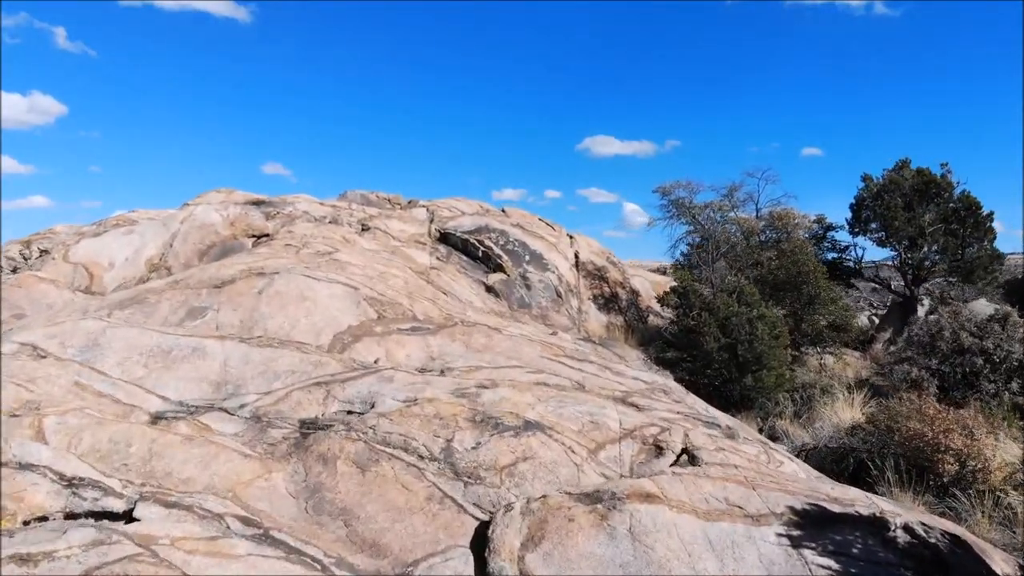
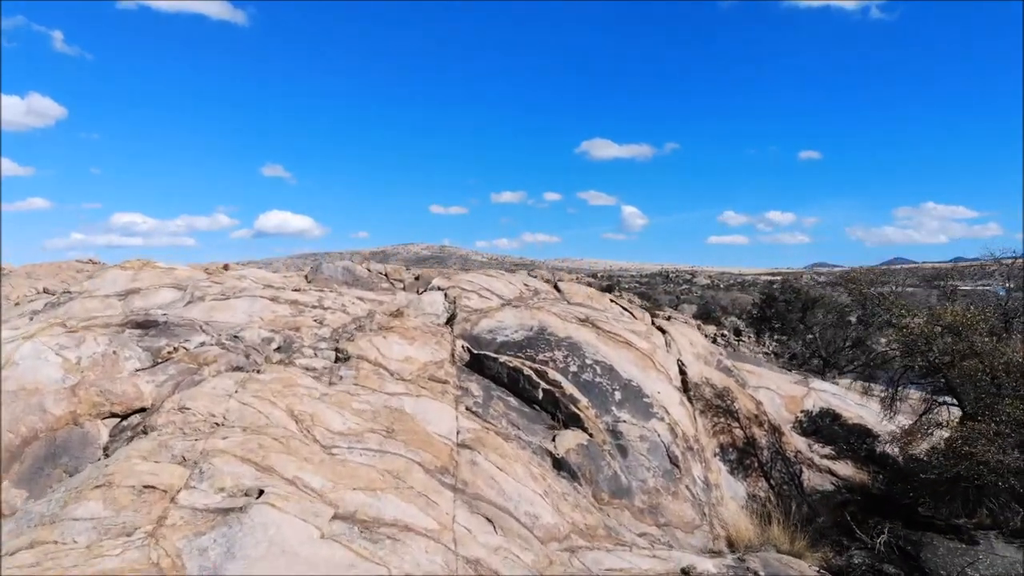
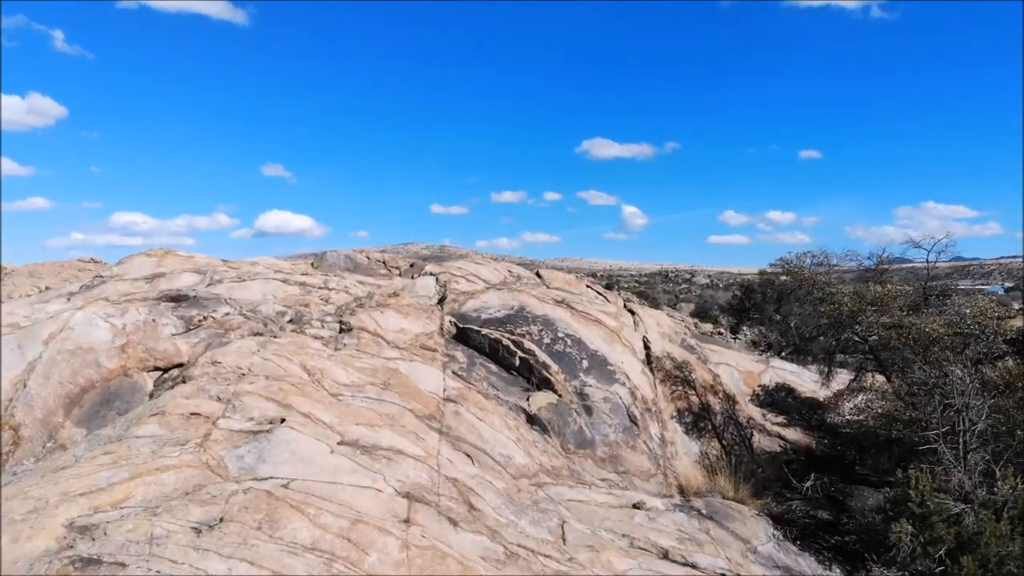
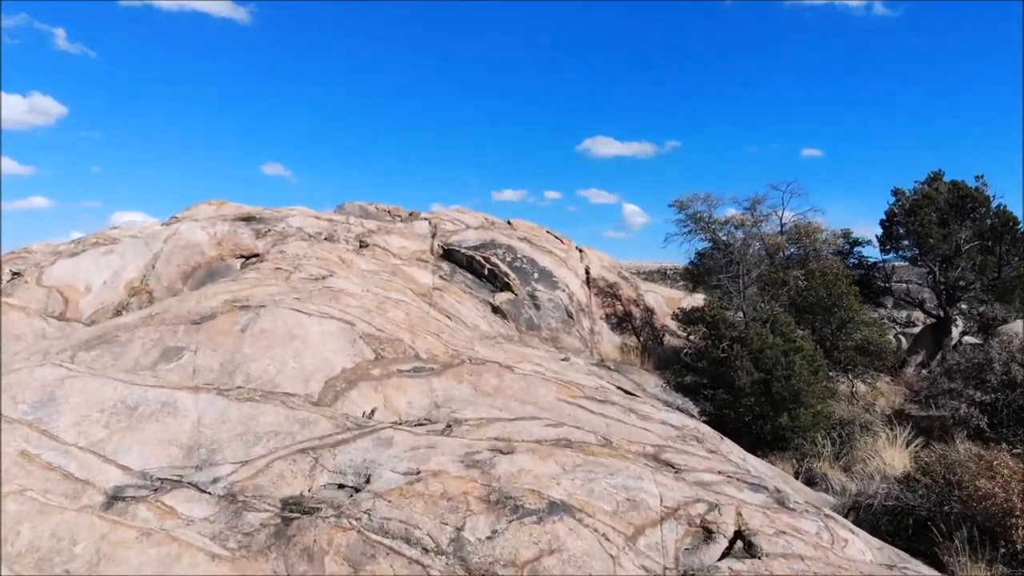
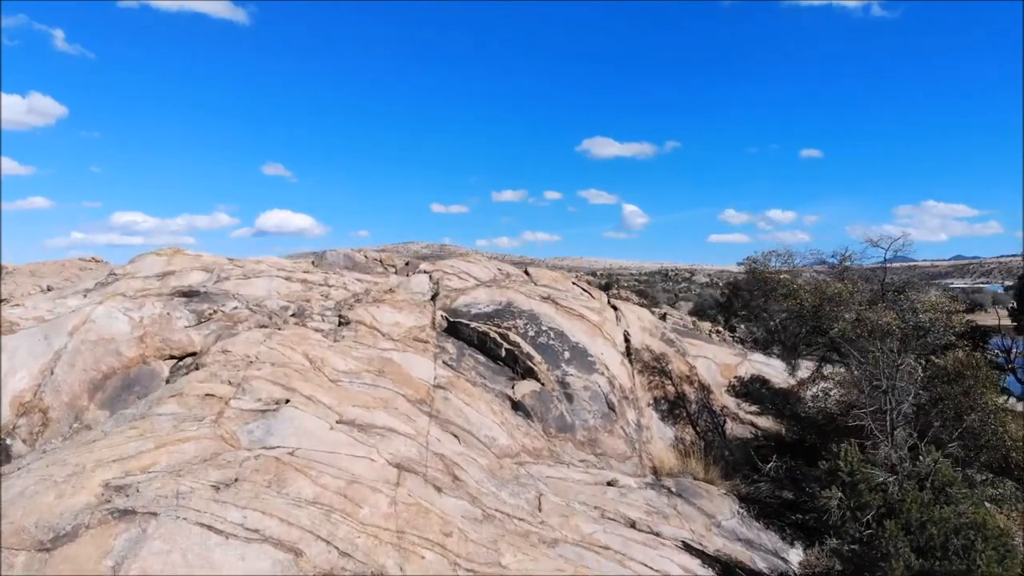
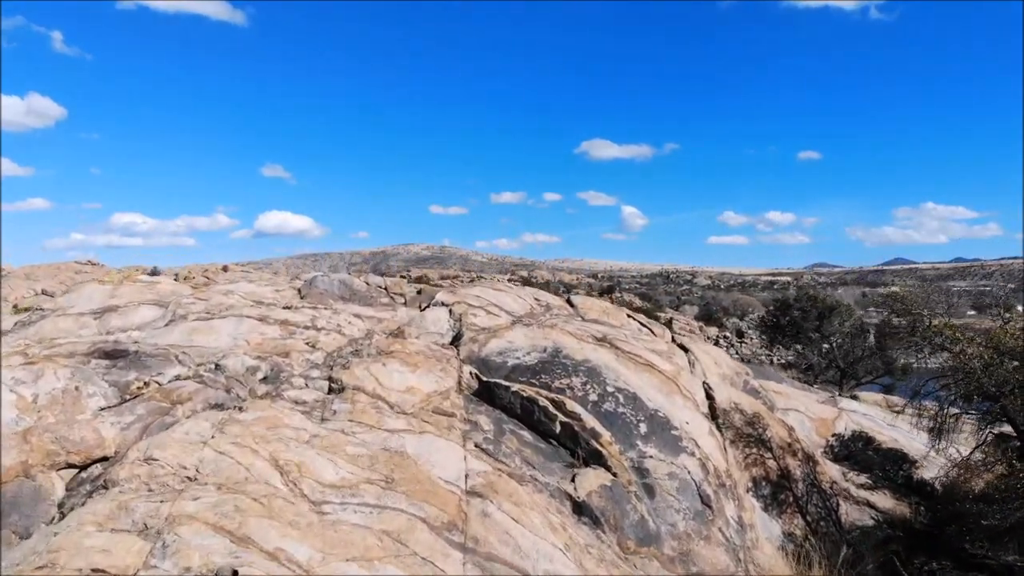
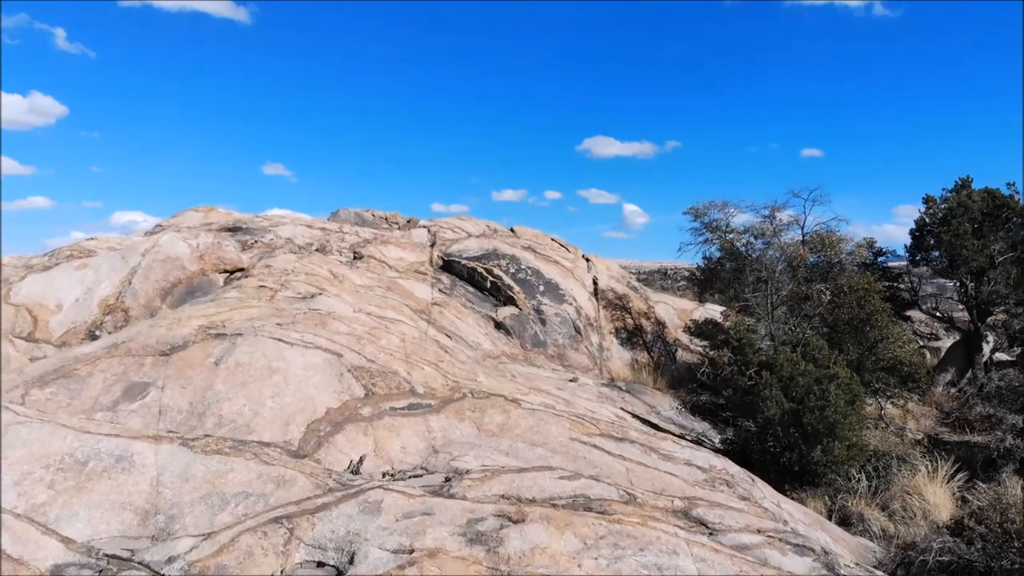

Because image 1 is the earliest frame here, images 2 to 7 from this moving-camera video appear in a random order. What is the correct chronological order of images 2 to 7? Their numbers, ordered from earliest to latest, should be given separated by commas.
4, 7, 5, 3, 2, 6
